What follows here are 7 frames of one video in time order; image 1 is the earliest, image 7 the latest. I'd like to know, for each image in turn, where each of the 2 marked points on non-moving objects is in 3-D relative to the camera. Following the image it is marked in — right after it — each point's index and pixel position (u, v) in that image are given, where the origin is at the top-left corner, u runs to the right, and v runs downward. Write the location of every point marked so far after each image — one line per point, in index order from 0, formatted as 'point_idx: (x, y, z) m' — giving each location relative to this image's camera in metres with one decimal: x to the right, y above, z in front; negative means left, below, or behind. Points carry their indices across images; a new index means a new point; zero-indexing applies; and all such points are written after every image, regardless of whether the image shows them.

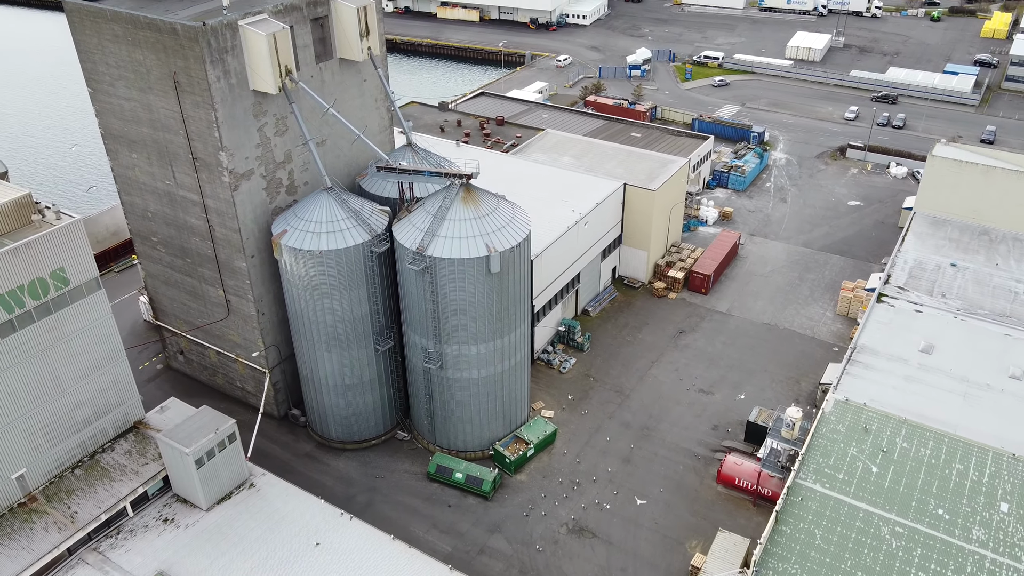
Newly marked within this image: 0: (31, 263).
0: (-11.7, +0.6, +19.4) m
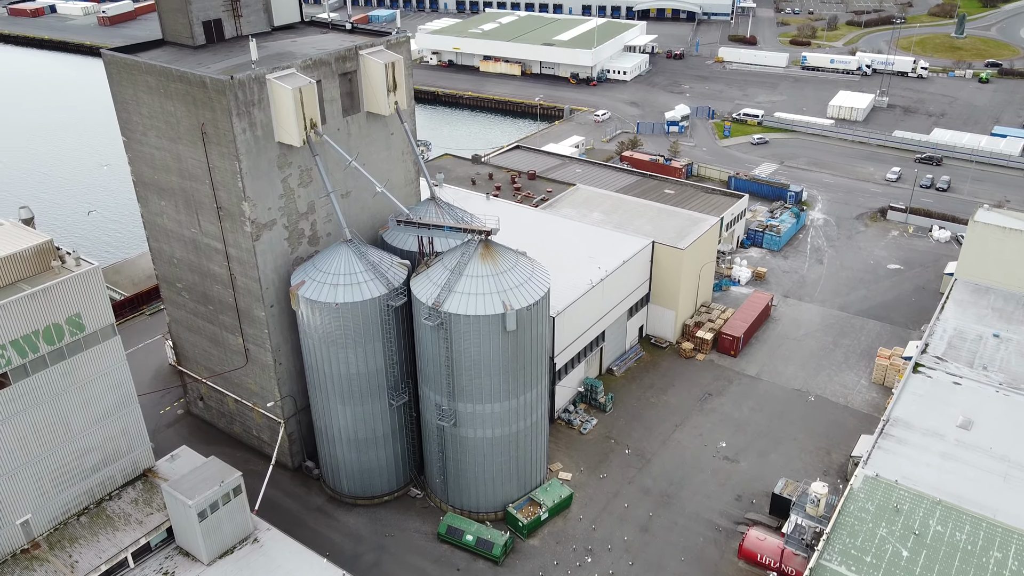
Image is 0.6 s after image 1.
0: (-11.4, -0.5, +19.6) m
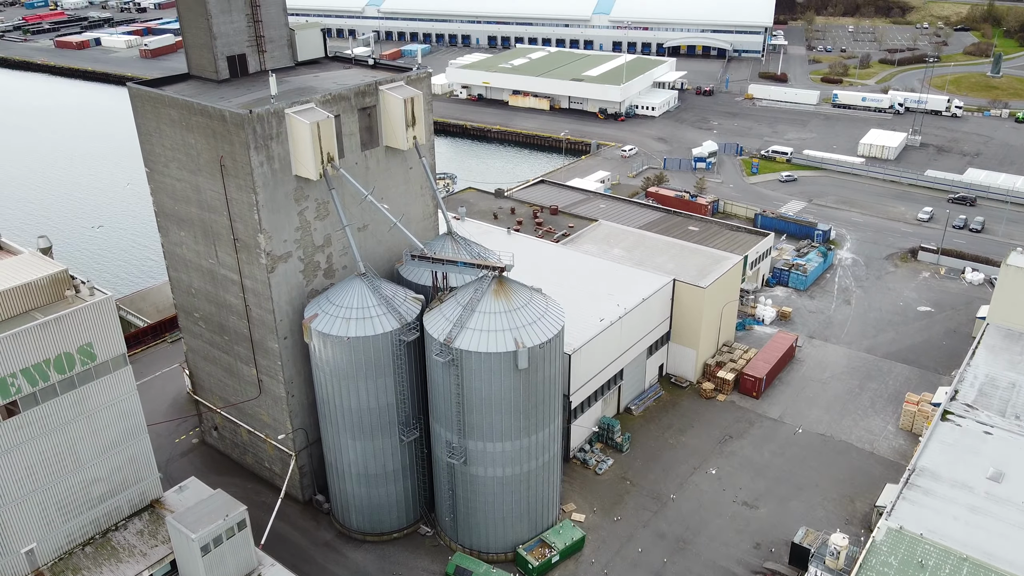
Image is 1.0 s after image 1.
0: (-11.2, -1.2, +19.7) m
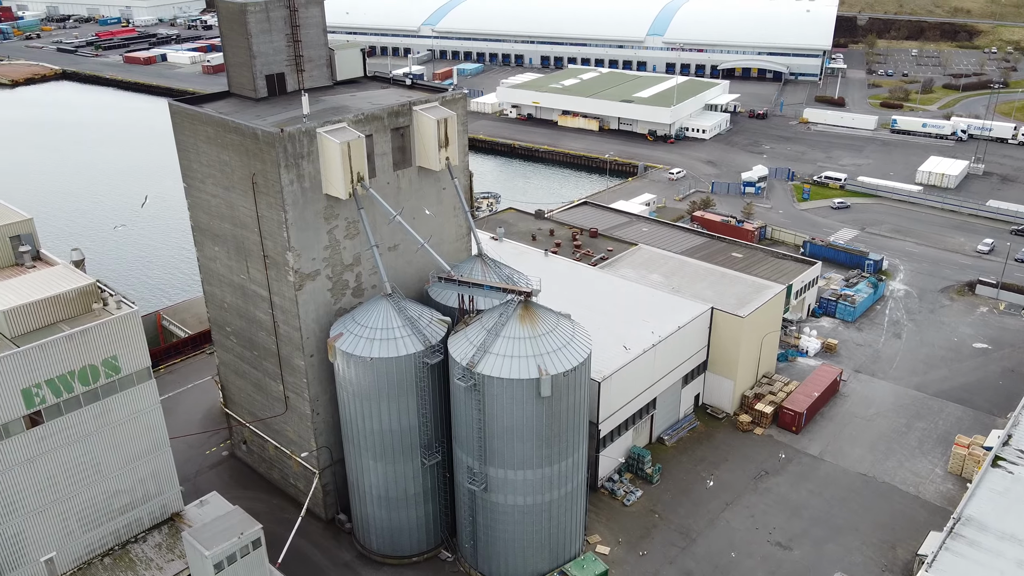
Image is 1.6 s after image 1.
0: (-10.7, -1.5, +20.0) m
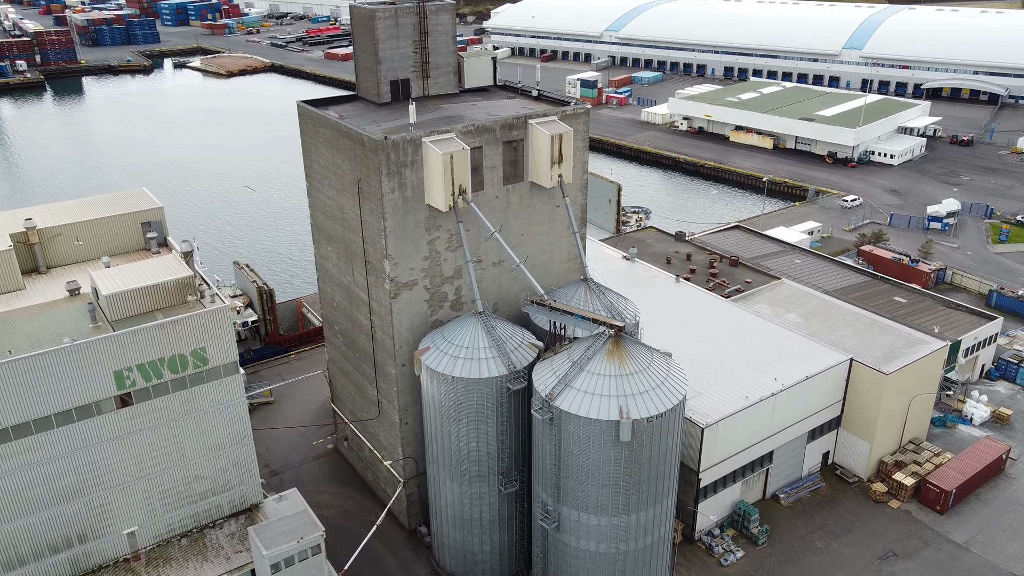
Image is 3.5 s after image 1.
0: (-8.8, -1.3, +20.8) m
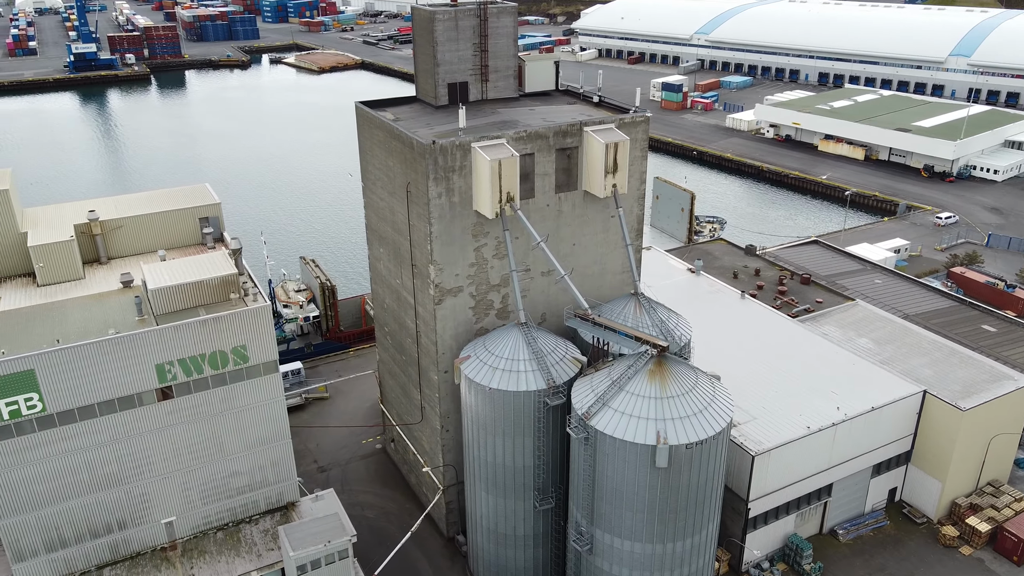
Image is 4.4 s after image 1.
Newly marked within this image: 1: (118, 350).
0: (-7.8, -1.3, +21.1) m
1: (-9.9, -1.5, +20.0) m
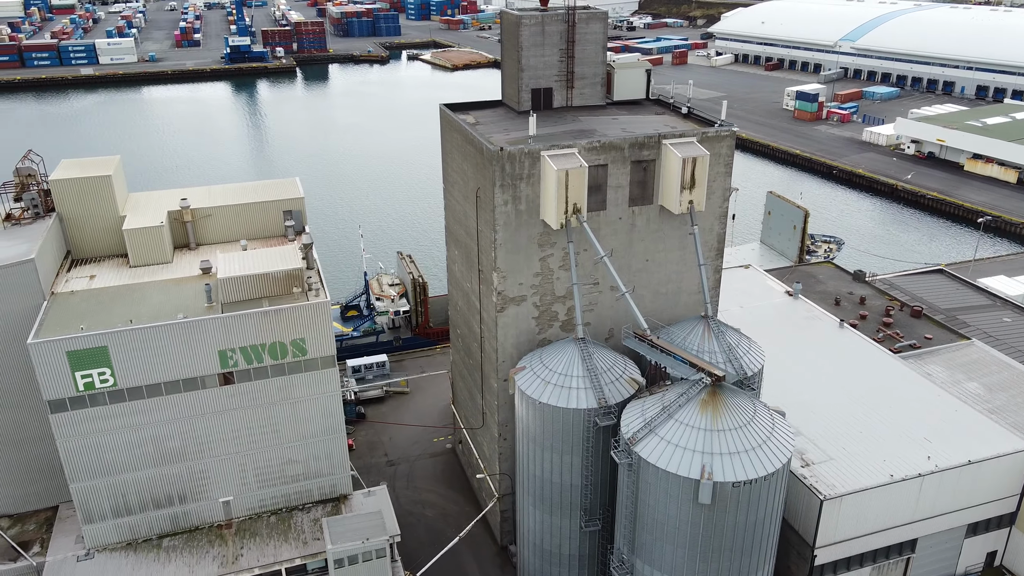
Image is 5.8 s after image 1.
0: (-6.4, -1.1, +21.8) m
1: (-8.6, -1.2, +21.0) m
